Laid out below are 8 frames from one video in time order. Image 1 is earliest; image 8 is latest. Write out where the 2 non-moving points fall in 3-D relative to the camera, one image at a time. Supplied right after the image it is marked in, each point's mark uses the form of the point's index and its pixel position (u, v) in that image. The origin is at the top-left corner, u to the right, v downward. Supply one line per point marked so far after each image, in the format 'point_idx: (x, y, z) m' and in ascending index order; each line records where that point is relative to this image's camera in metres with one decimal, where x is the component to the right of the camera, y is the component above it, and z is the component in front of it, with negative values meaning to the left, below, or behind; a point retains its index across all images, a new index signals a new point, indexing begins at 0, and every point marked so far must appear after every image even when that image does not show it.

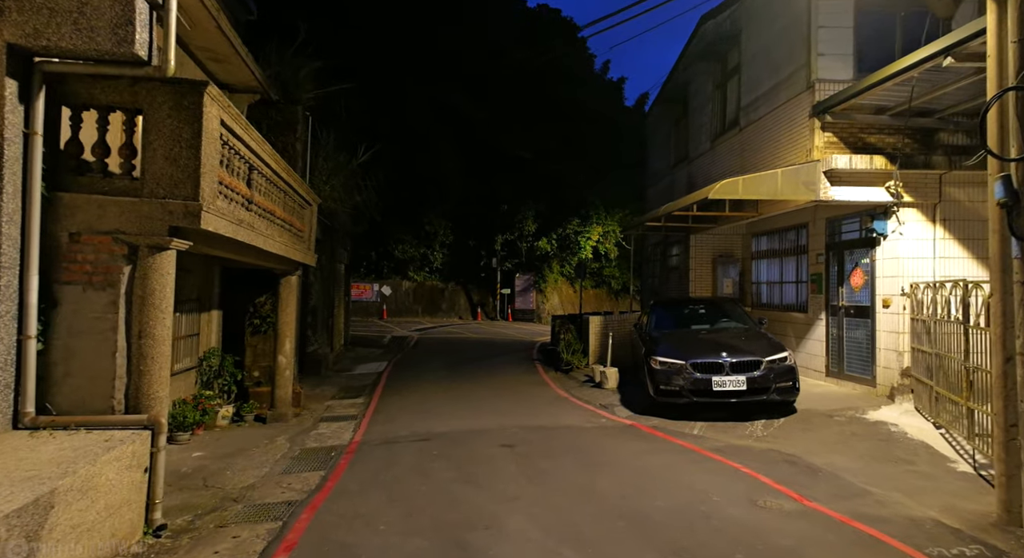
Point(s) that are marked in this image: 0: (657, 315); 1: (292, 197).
0: (+2.6, -0.7, +12.1) m
1: (-3.4, +1.3, +10.4) m
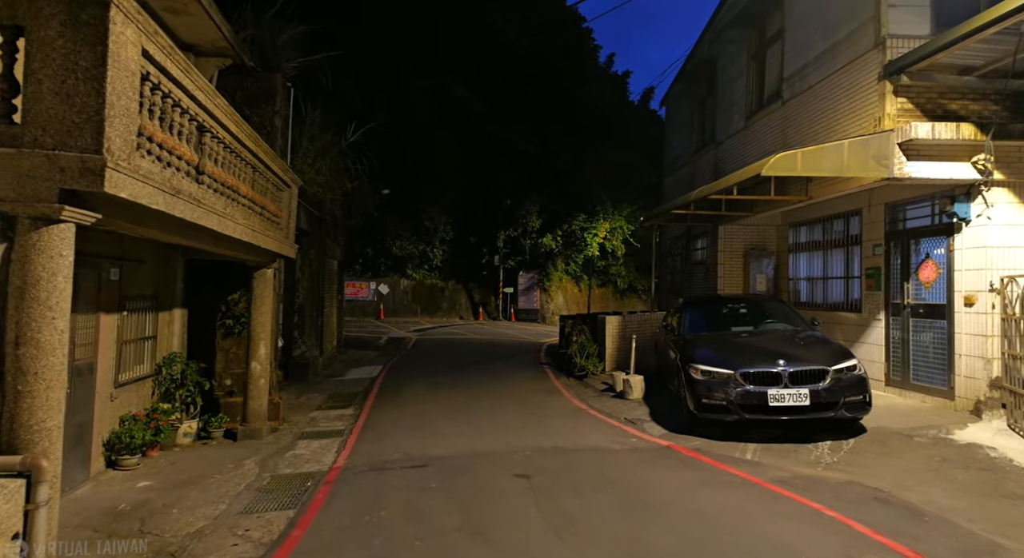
0: (+2.8, -0.6, +10.4) m
1: (-3.2, +1.3, +8.8) m
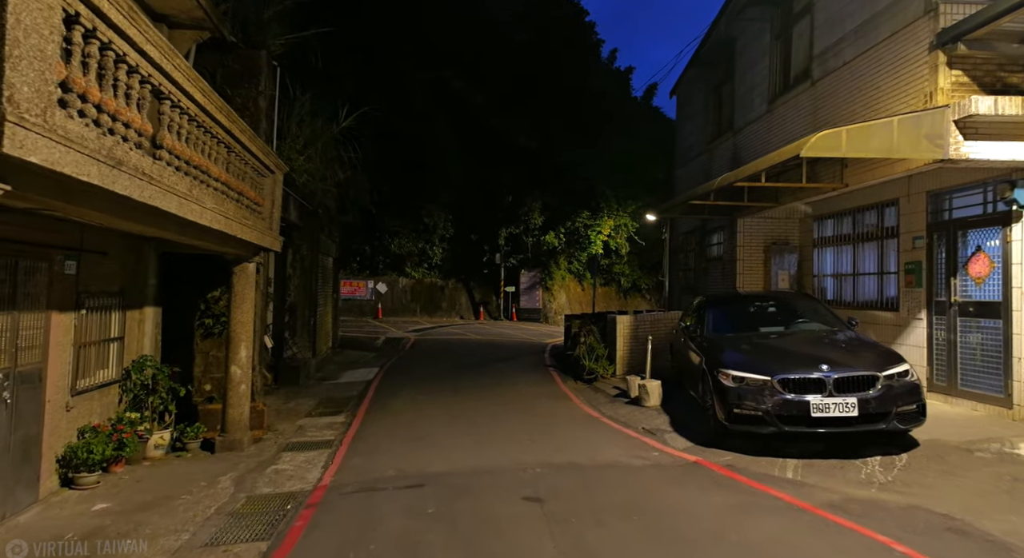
0: (+2.9, -0.5, +9.5) m
1: (-3.1, +1.4, +7.9) m
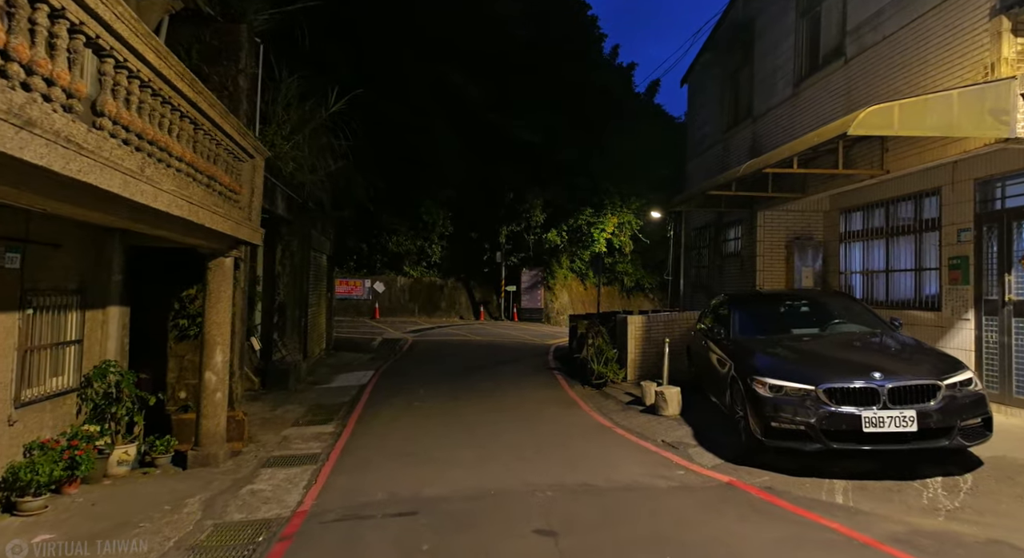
0: (+2.9, -0.5, +8.7) m
1: (-3.1, +1.5, +7.0) m
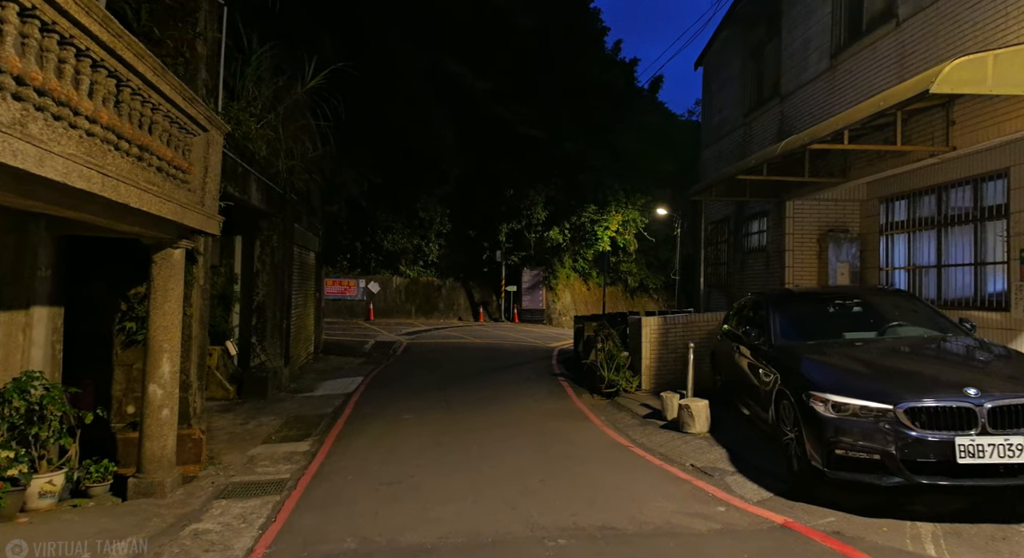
0: (+2.9, -0.4, +7.4) m
1: (-3.0, +1.5, +5.8) m
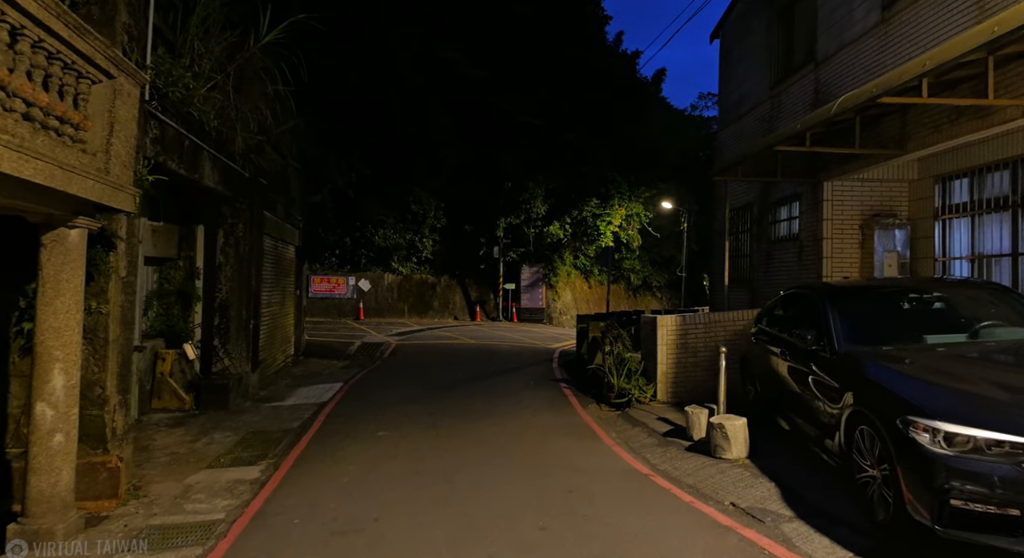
0: (+2.9, -0.3, +5.9) m
1: (-3.1, +1.6, +4.3) m
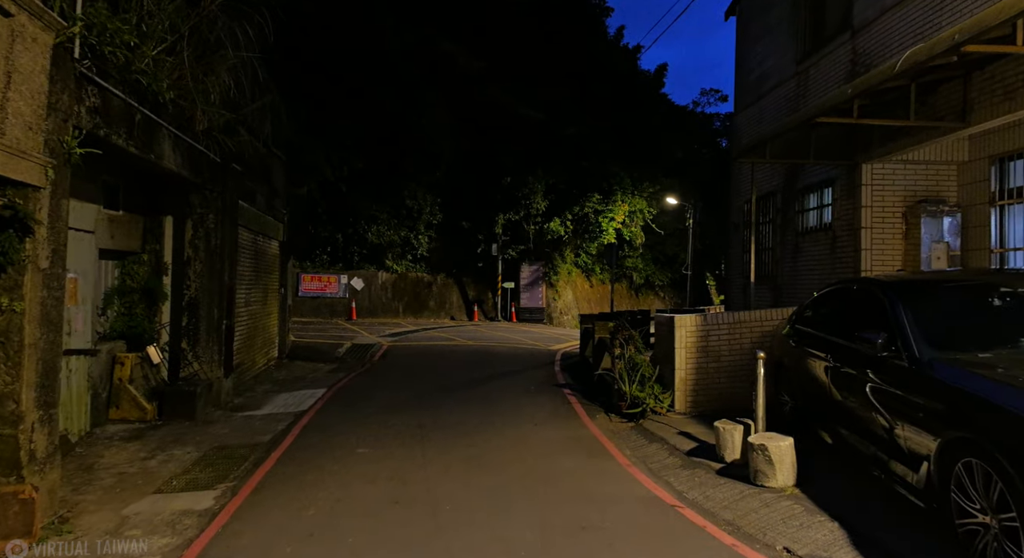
0: (+2.9, -0.2, +4.9) m
1: (-3.1, +1.7, +3.2) m
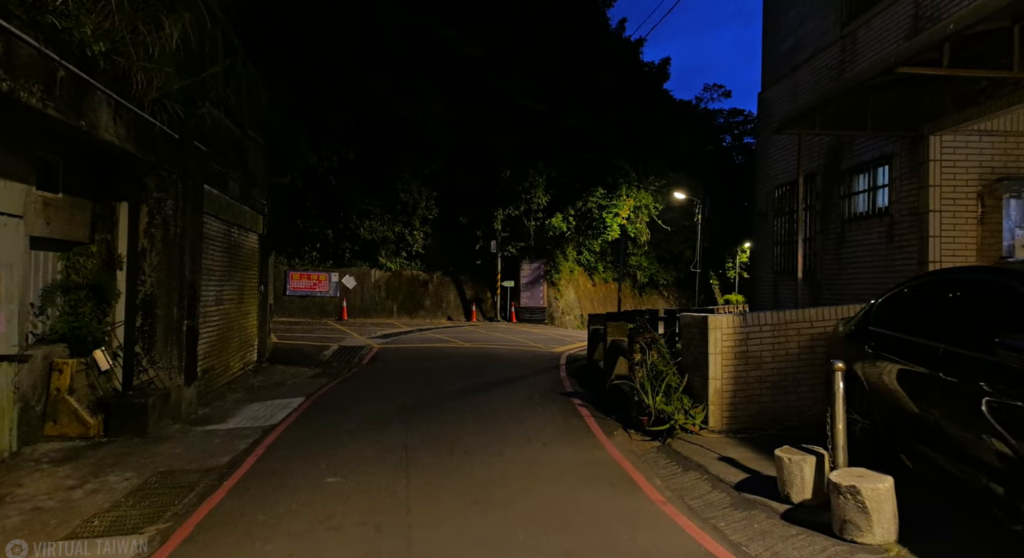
0: (+2.9, -0.2, +3.6) m
1: (-3.1, +1.7, +1.9) m
